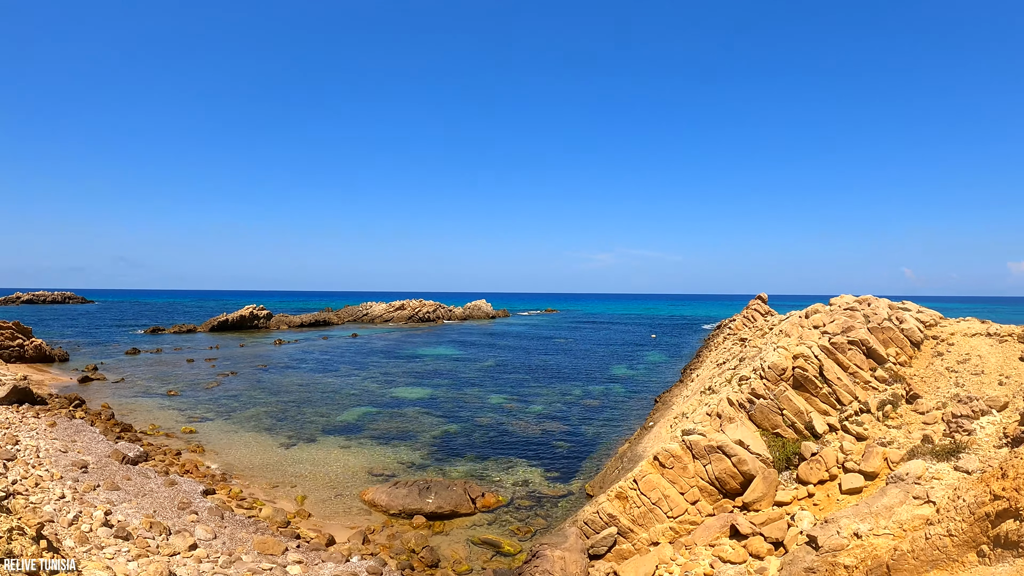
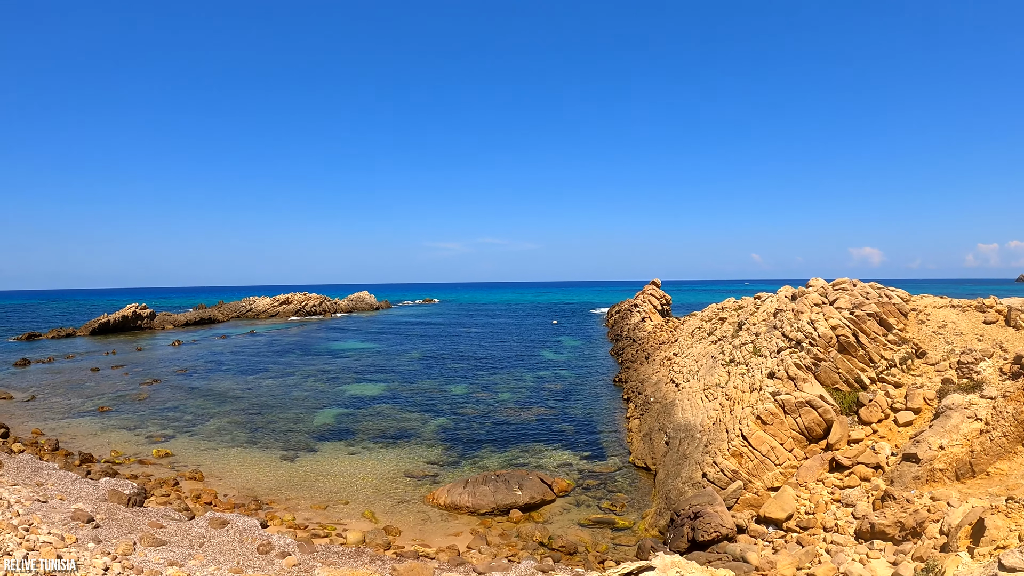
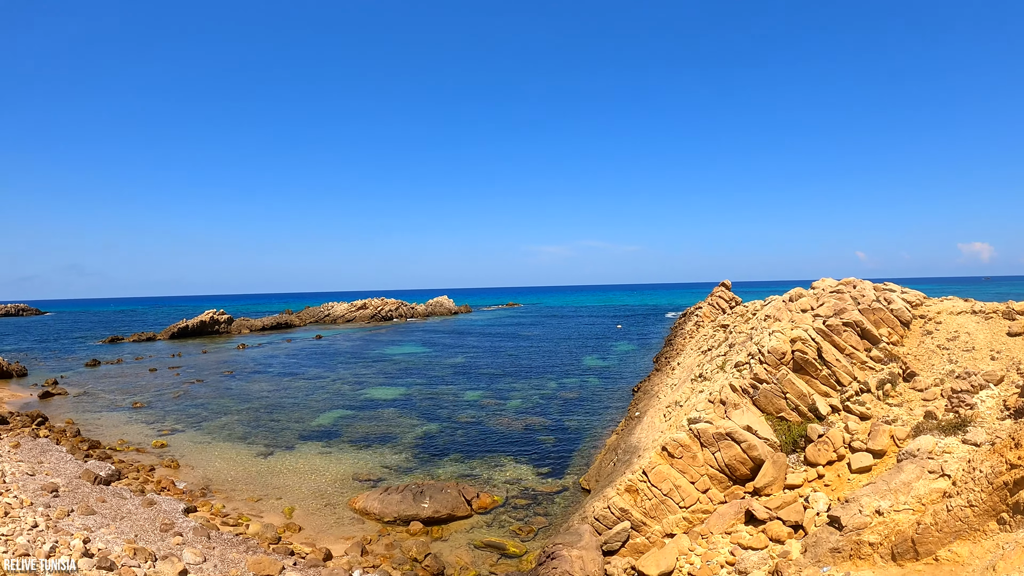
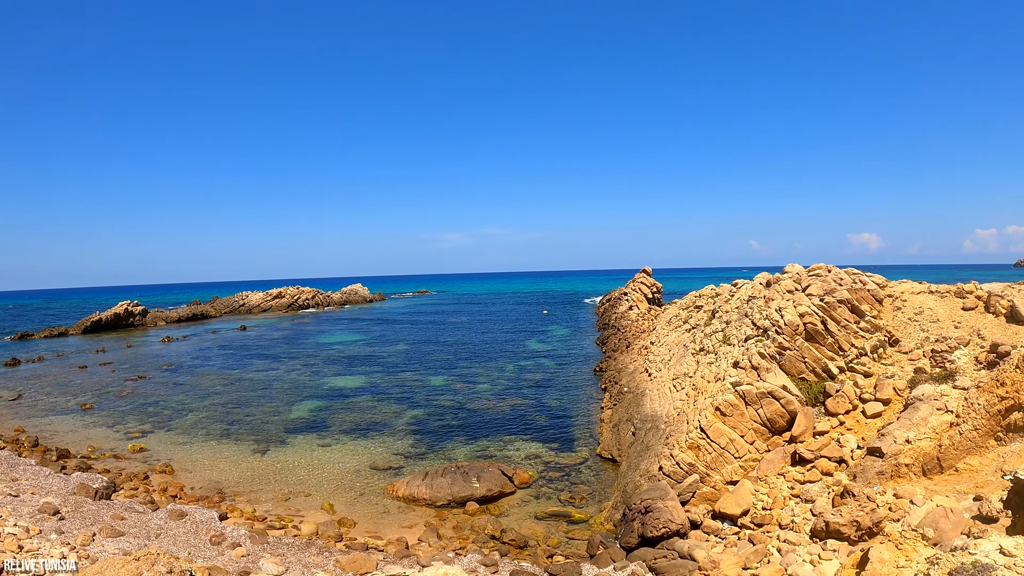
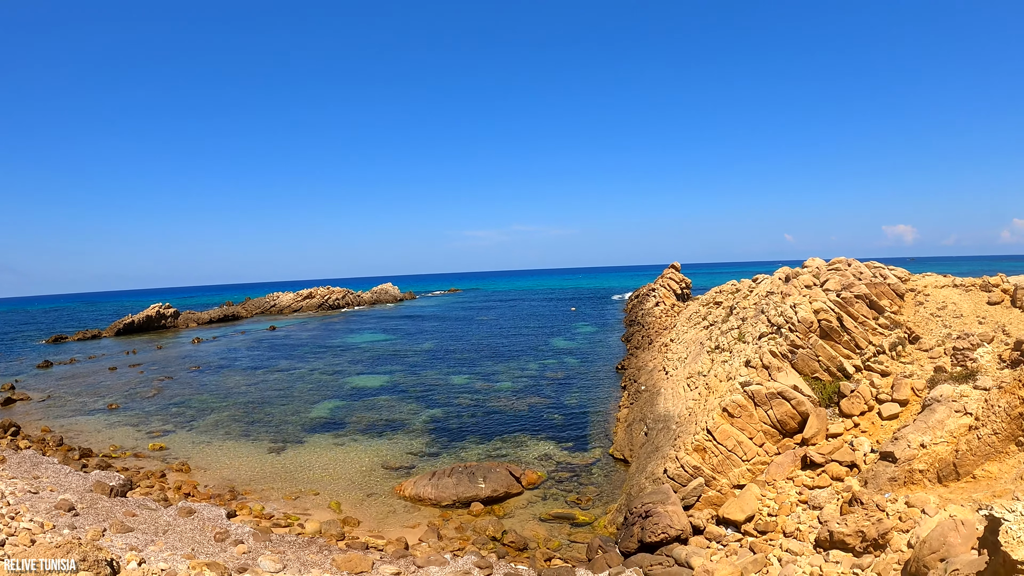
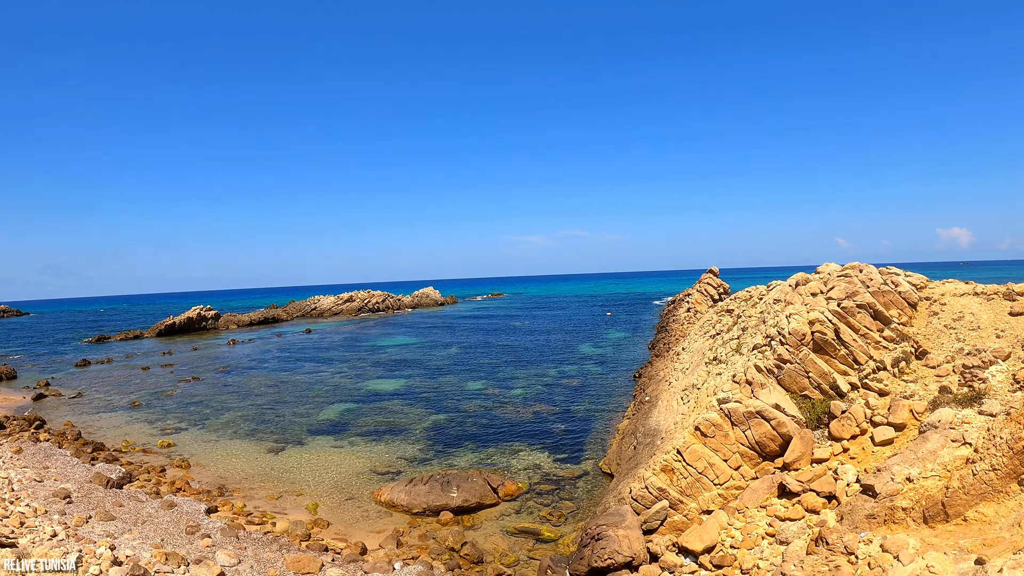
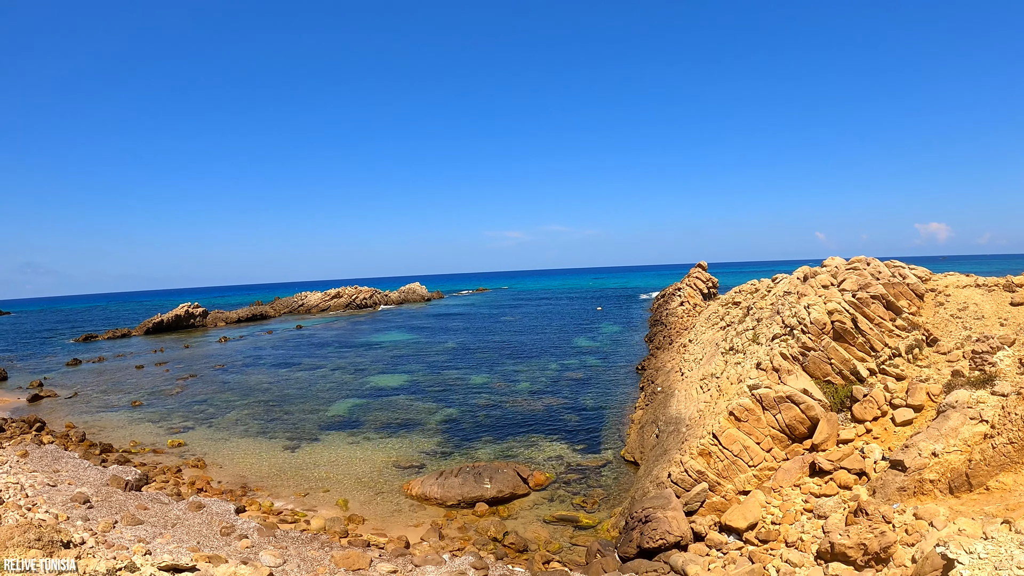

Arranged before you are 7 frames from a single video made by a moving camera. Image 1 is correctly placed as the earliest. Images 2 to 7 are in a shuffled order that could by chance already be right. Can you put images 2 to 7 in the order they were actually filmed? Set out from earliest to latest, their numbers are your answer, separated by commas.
3, 6, 7, 5, 4, 2
